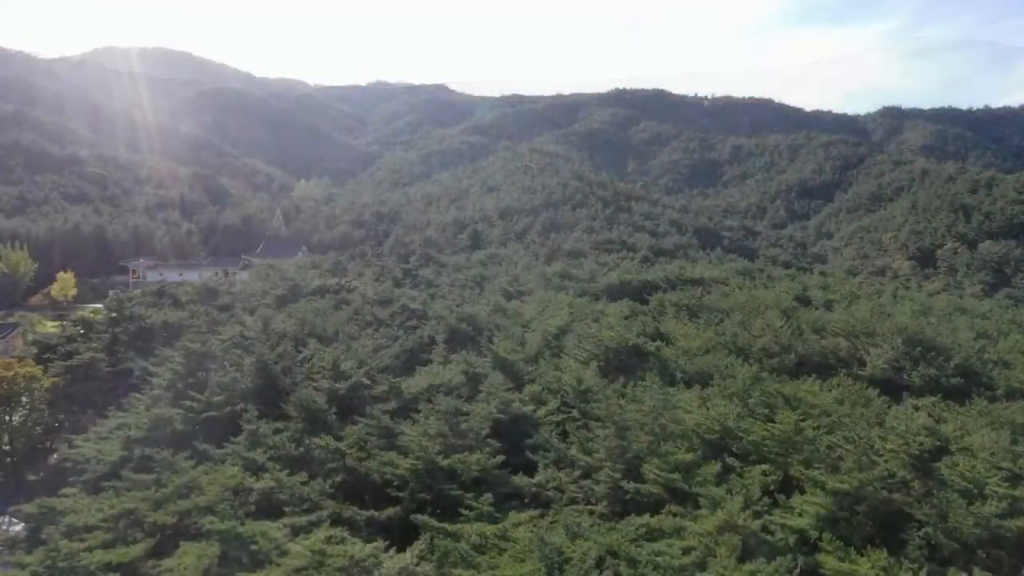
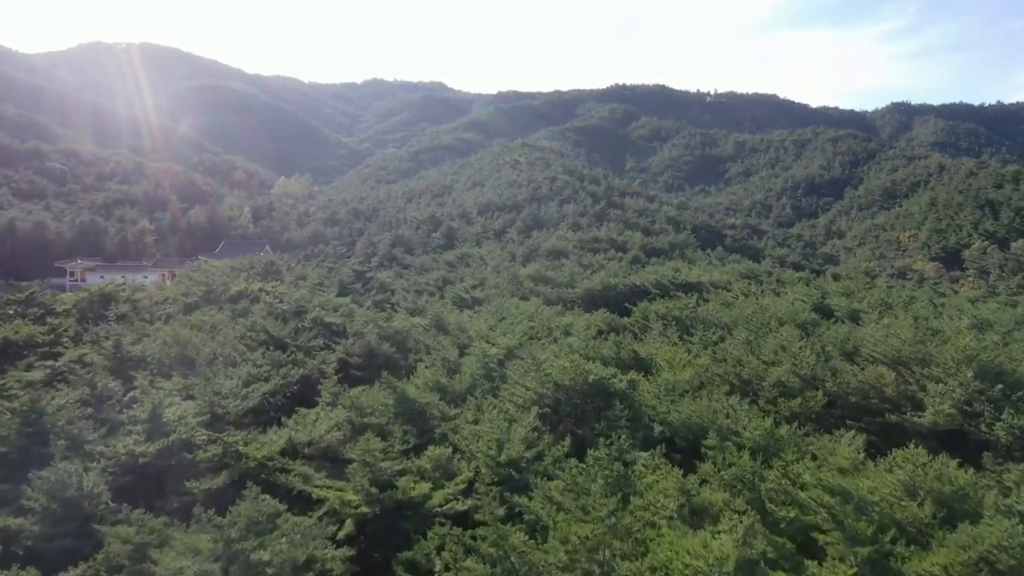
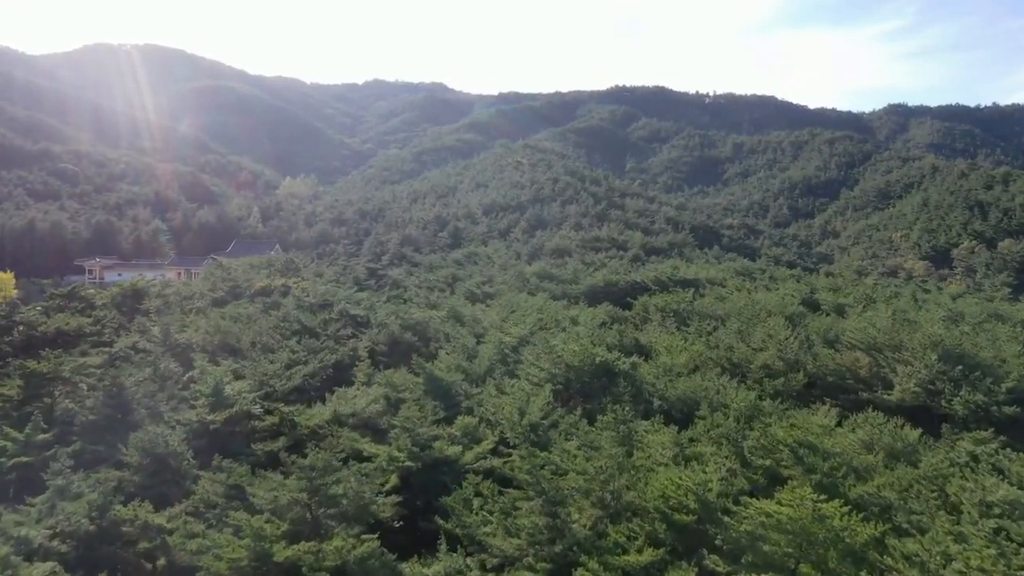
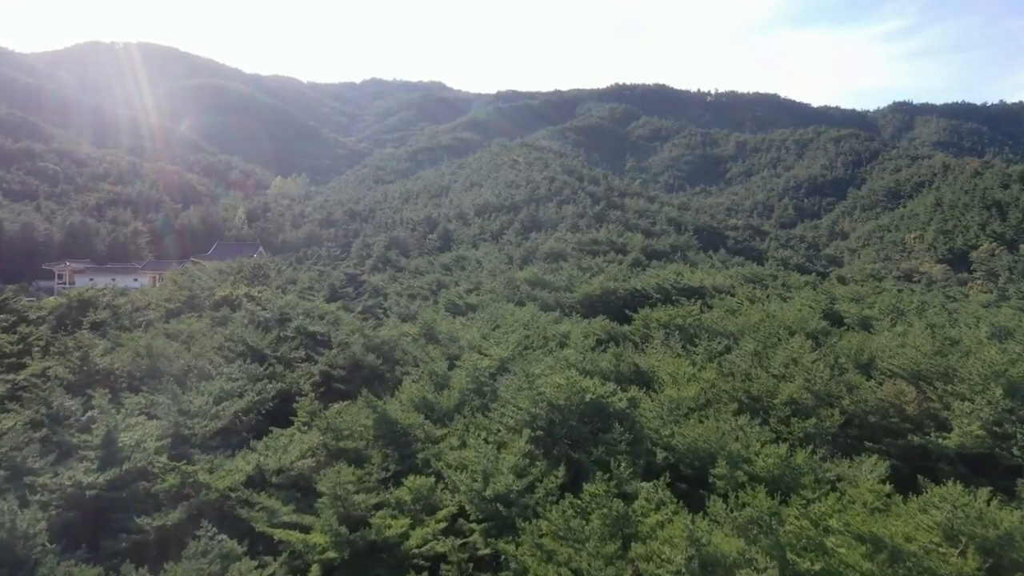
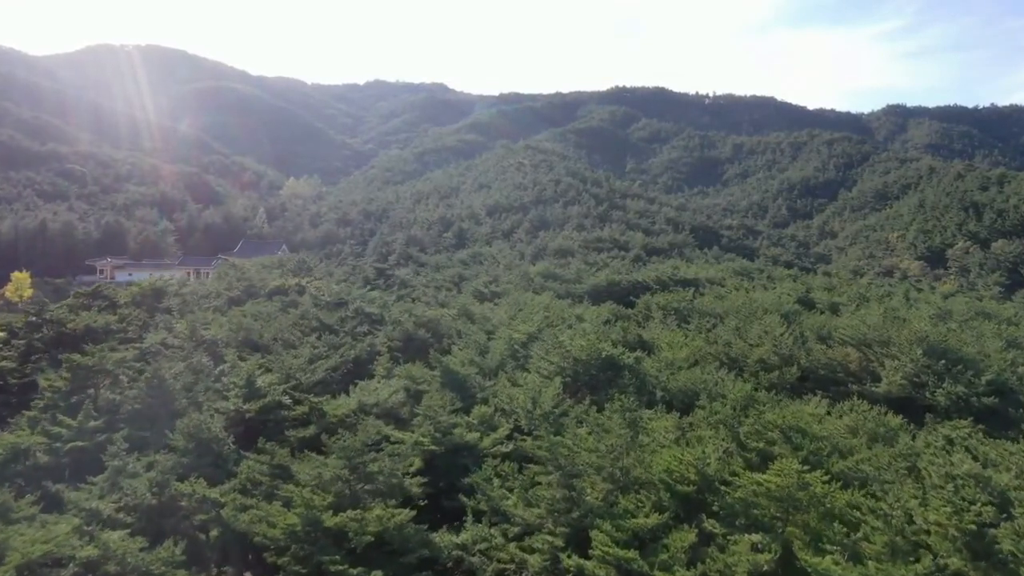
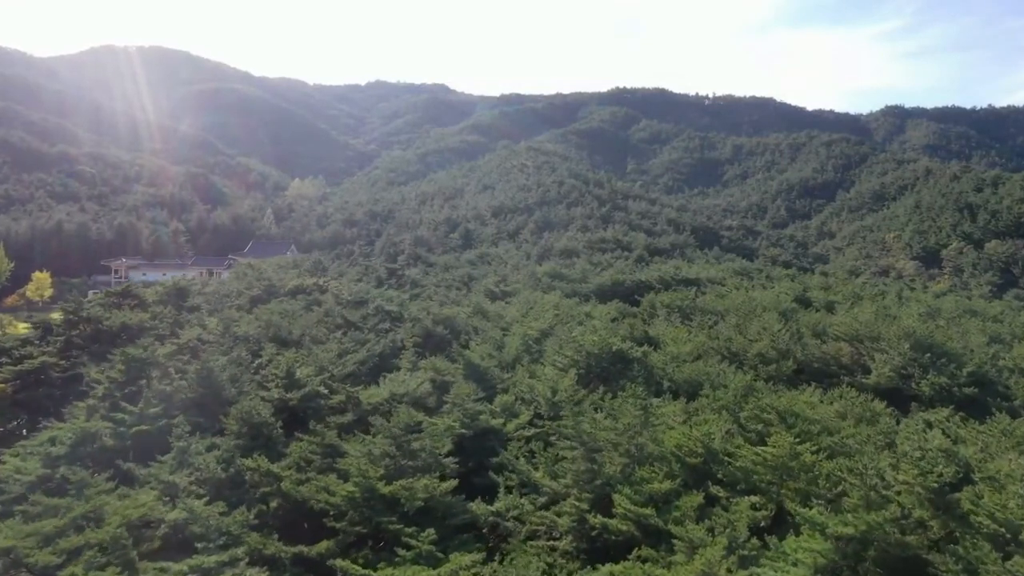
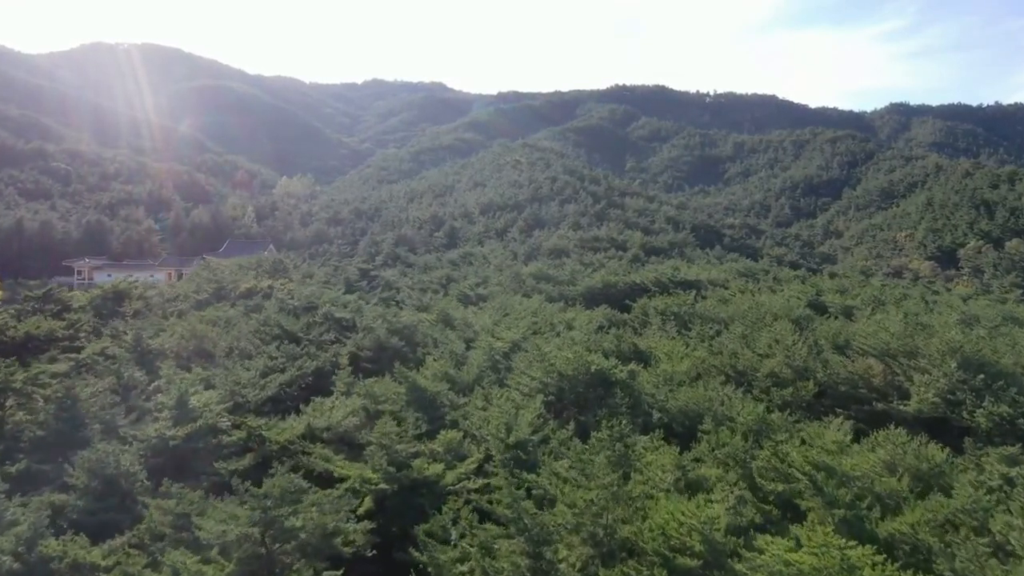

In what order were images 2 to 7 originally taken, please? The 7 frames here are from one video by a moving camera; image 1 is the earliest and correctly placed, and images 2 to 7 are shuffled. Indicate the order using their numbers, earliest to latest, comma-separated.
6, 5, 3, 7, 2, 4
